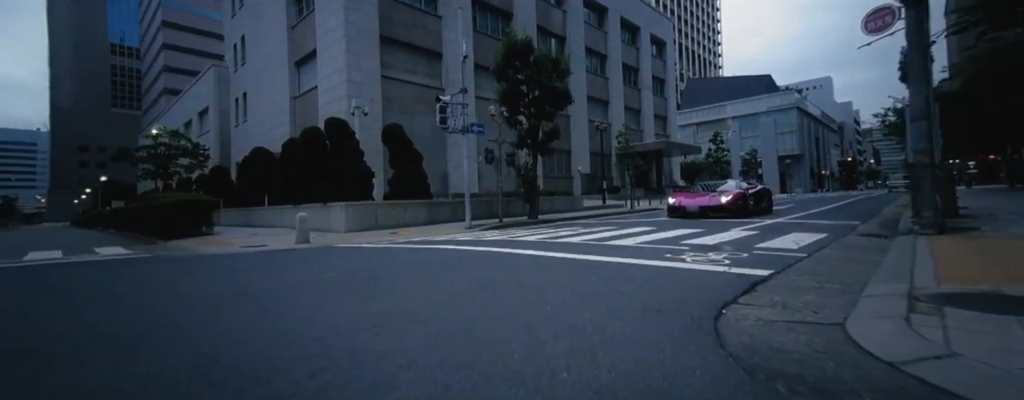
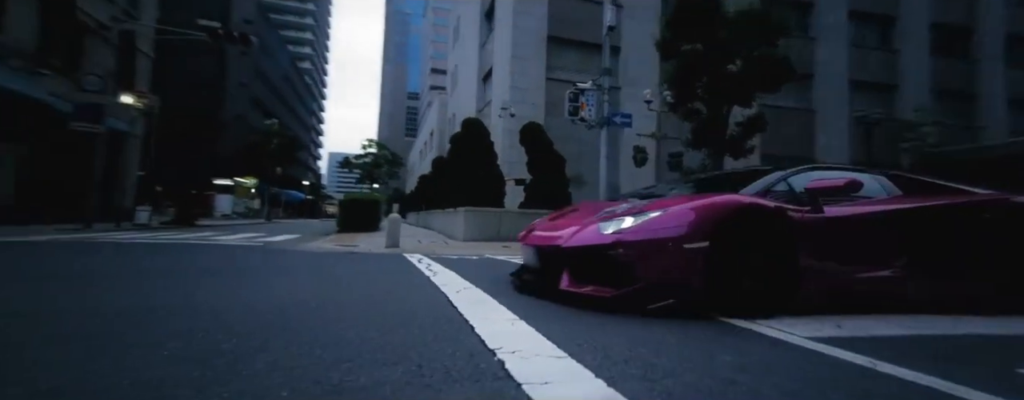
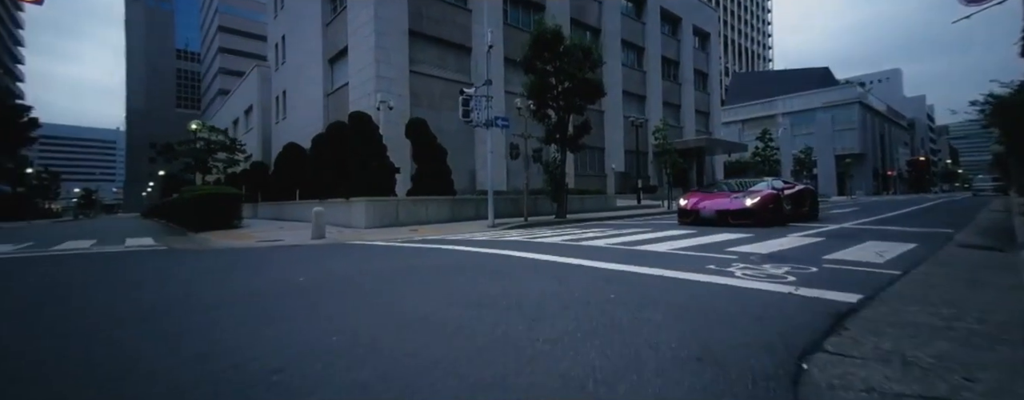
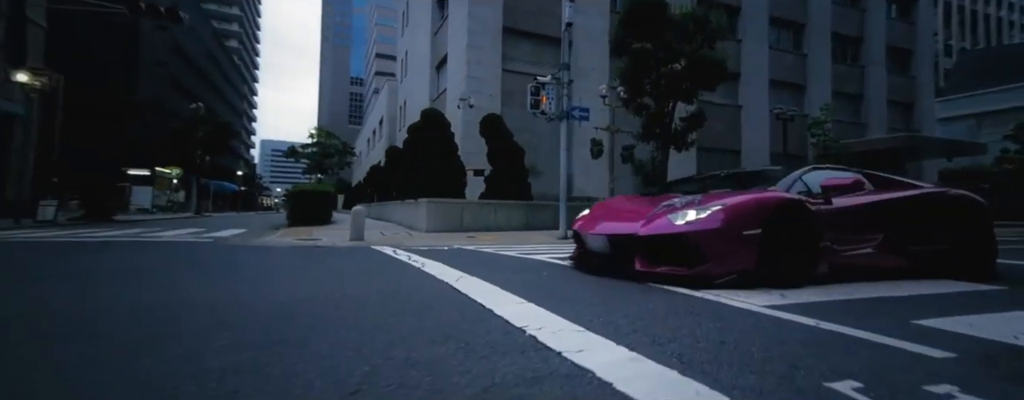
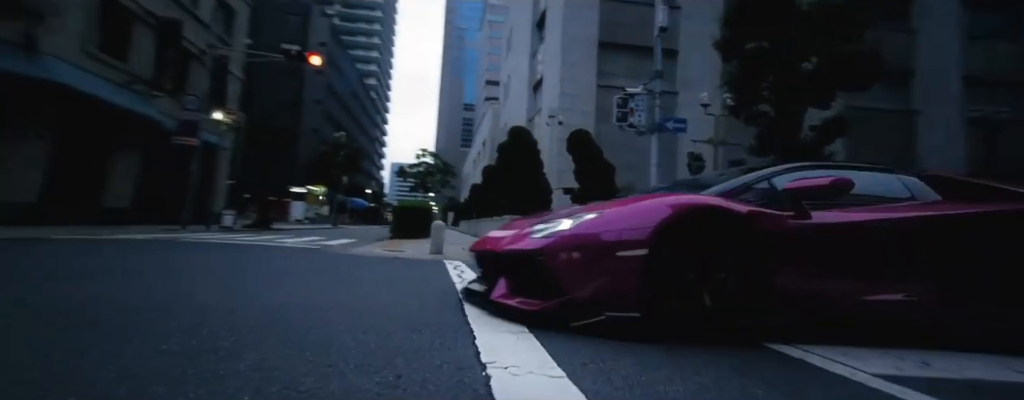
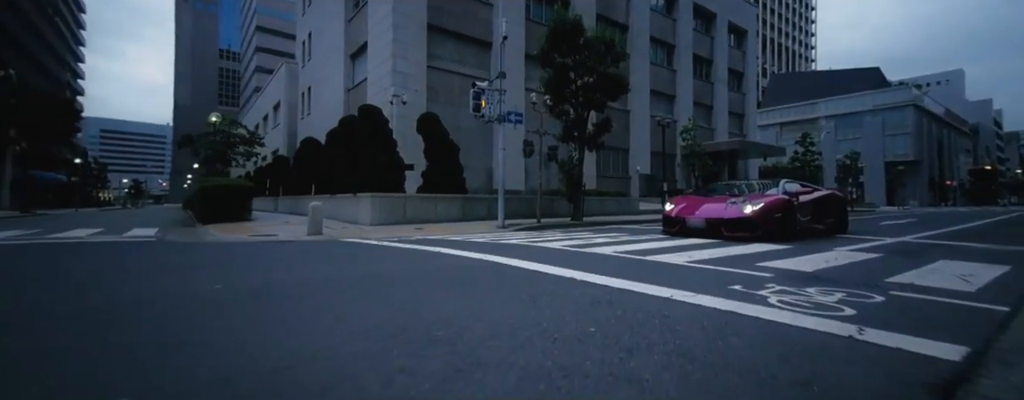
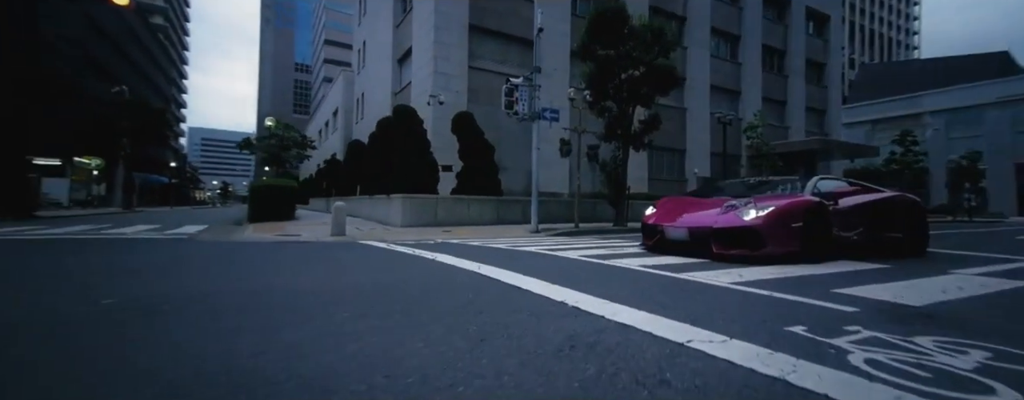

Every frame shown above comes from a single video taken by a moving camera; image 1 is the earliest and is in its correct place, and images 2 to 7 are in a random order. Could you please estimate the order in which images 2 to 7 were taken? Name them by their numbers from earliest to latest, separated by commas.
3, 6, 7, 4, 2, 5
